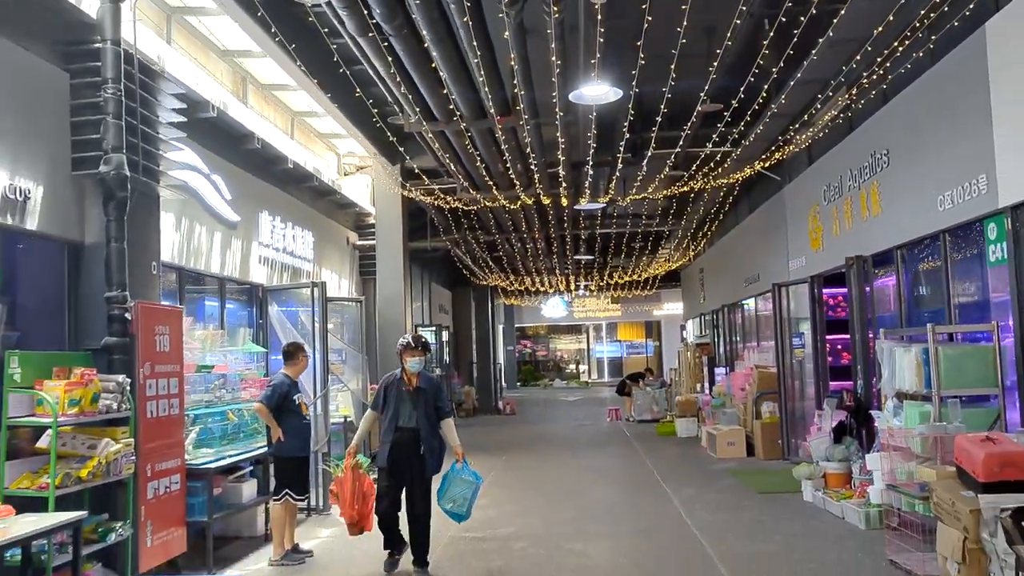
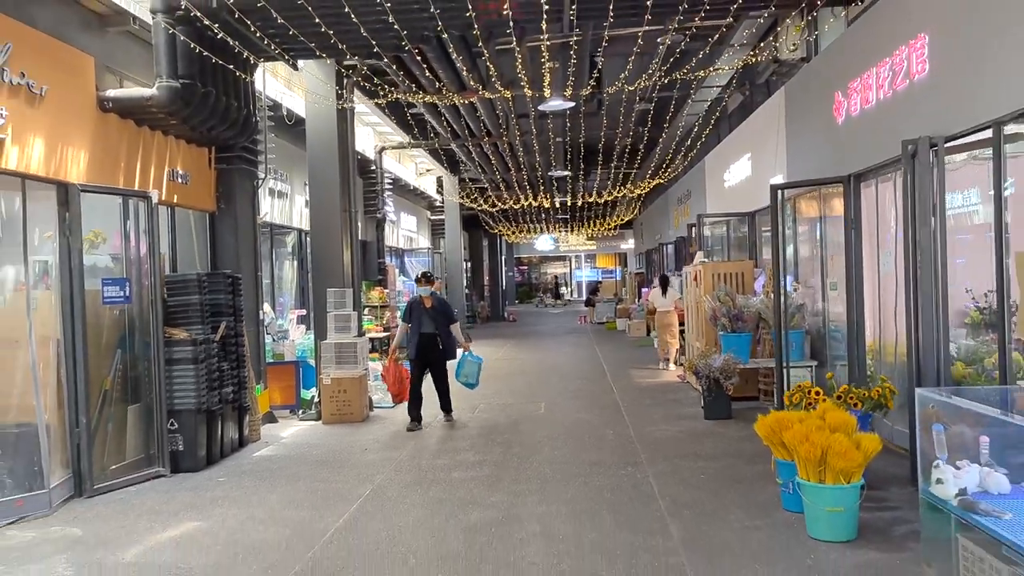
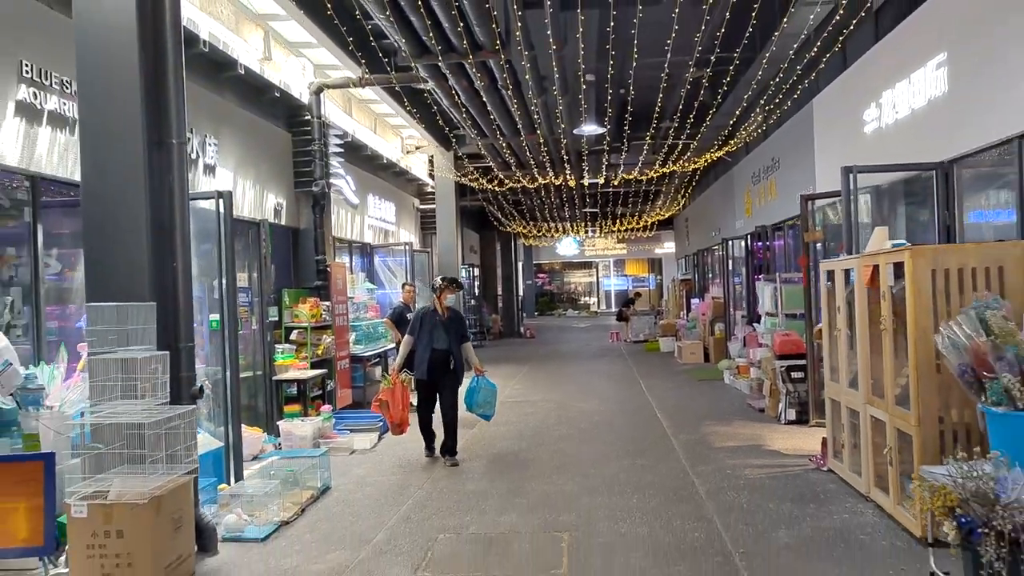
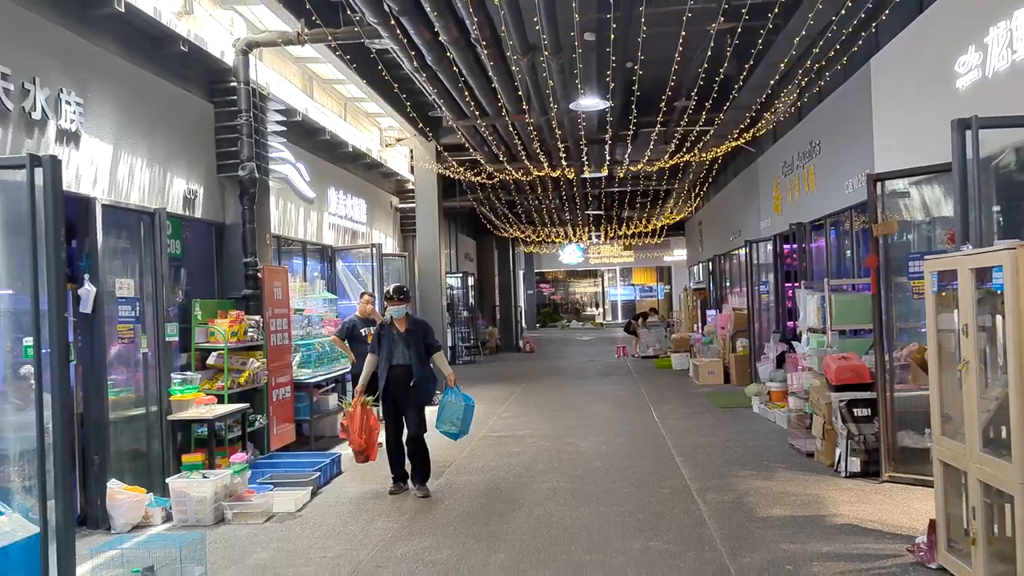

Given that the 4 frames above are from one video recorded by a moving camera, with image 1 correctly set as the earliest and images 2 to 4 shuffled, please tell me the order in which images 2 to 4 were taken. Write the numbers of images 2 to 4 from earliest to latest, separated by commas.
4, 3, 2
